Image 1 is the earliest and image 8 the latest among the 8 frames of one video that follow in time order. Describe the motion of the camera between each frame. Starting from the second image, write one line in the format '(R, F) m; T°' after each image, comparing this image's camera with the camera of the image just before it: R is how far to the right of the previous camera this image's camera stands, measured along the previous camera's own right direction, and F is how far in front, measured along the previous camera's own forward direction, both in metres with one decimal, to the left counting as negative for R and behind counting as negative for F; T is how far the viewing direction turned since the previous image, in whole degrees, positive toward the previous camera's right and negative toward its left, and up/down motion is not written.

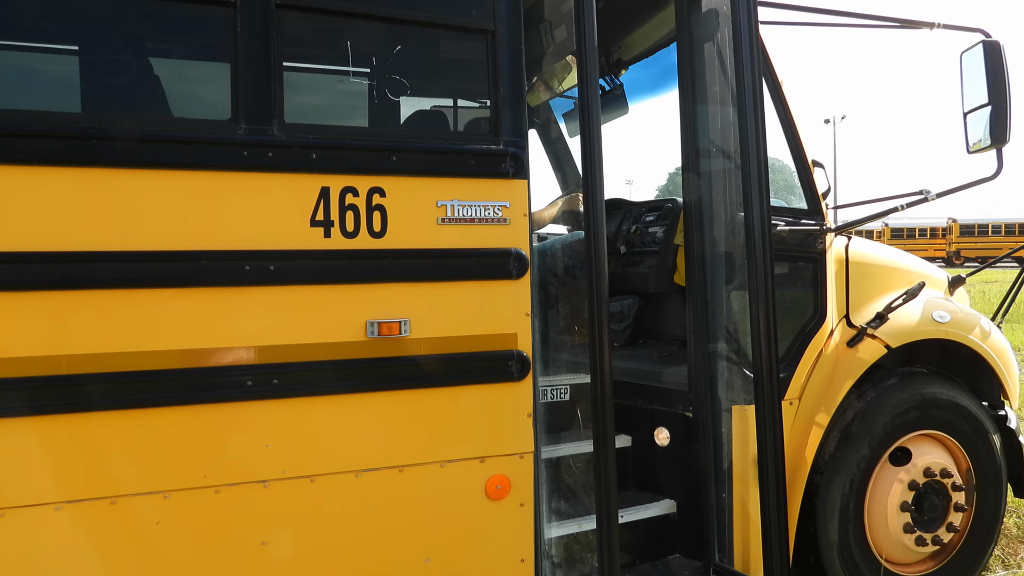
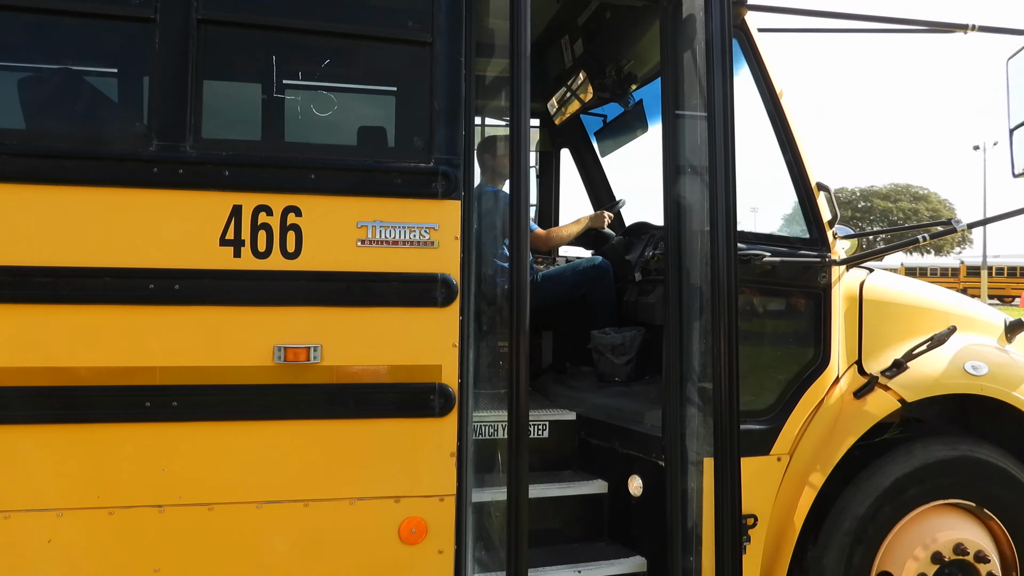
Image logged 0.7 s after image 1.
(+0.5, +0.2) m; -9°
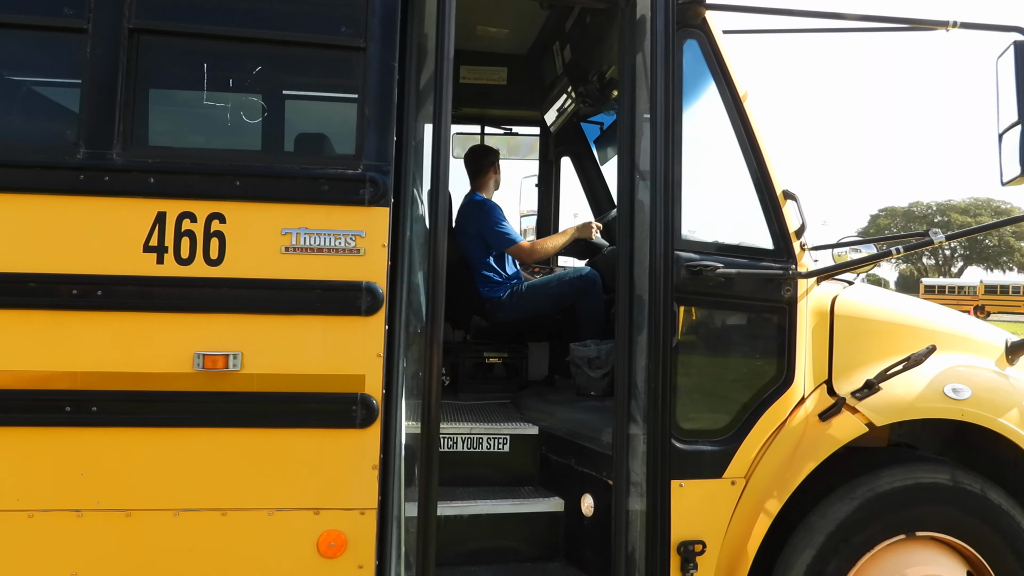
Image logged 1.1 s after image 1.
(+0.4, +0.1) m; -5°
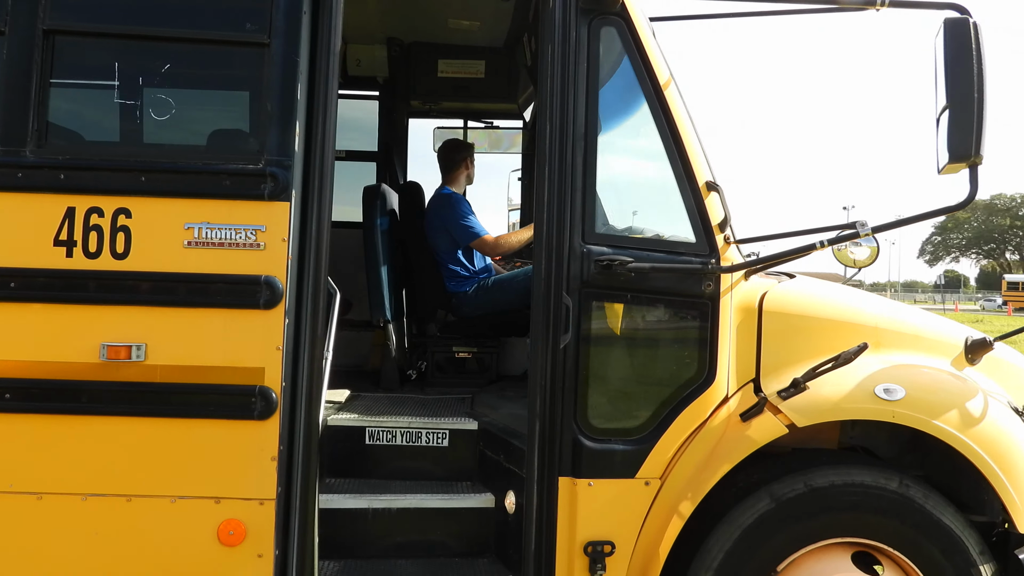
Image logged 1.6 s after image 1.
(+0.4, 0.0) m; -4°
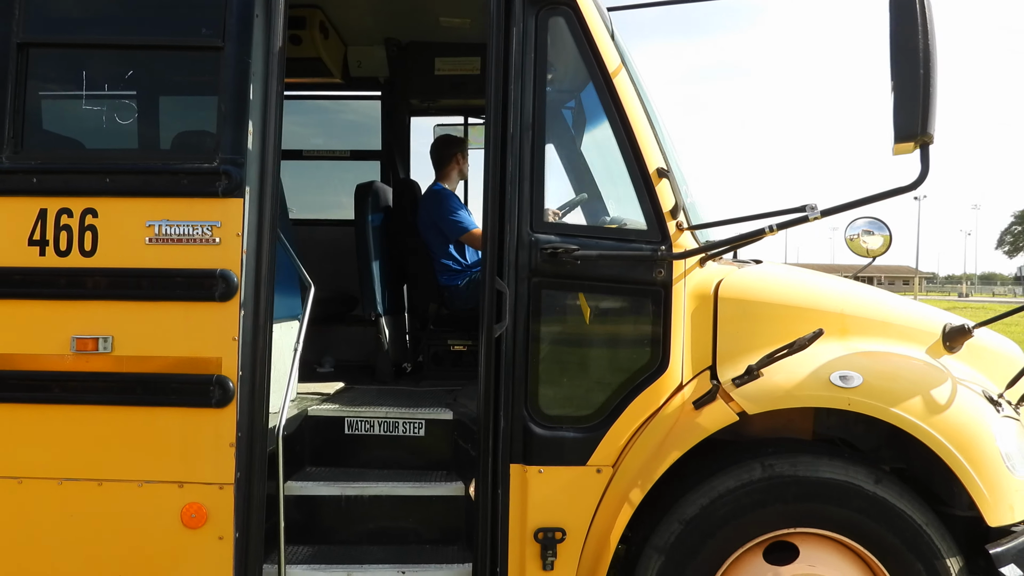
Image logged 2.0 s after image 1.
(+0.3, 0.0) m; -4°
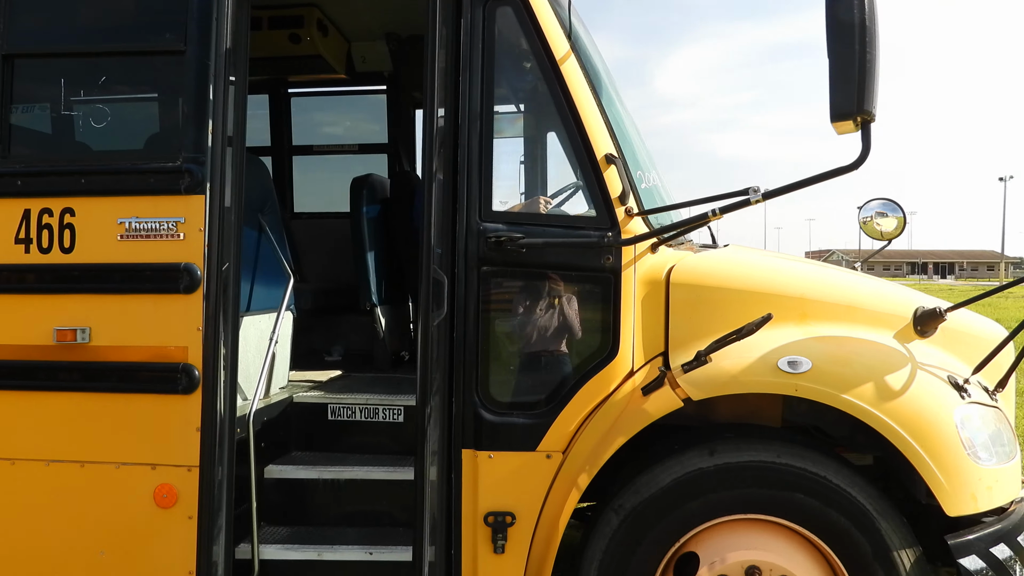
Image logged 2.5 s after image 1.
(+0.3, 0.0) m; -5°
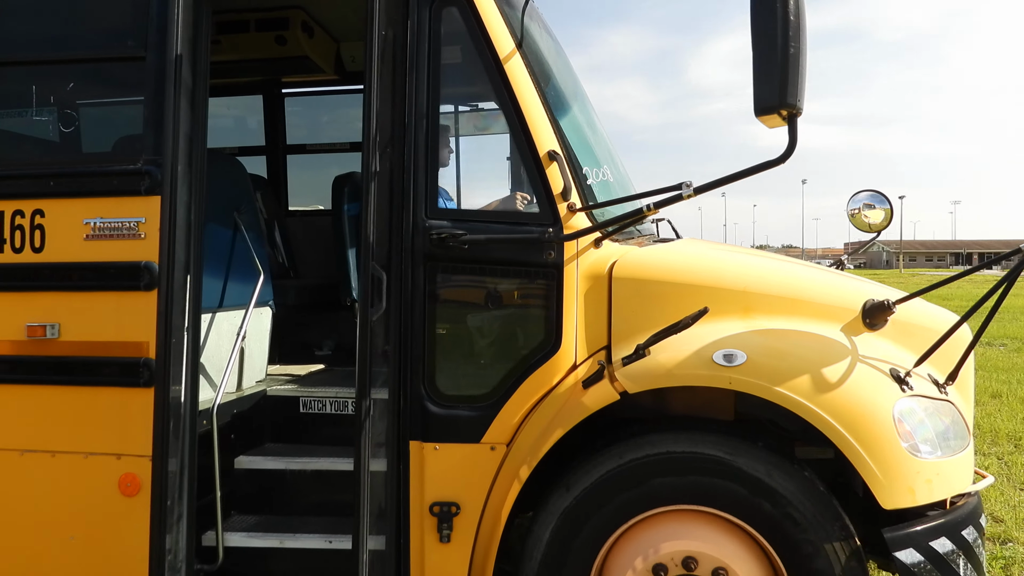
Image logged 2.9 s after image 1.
(+0.3, 0.0) m; -2°
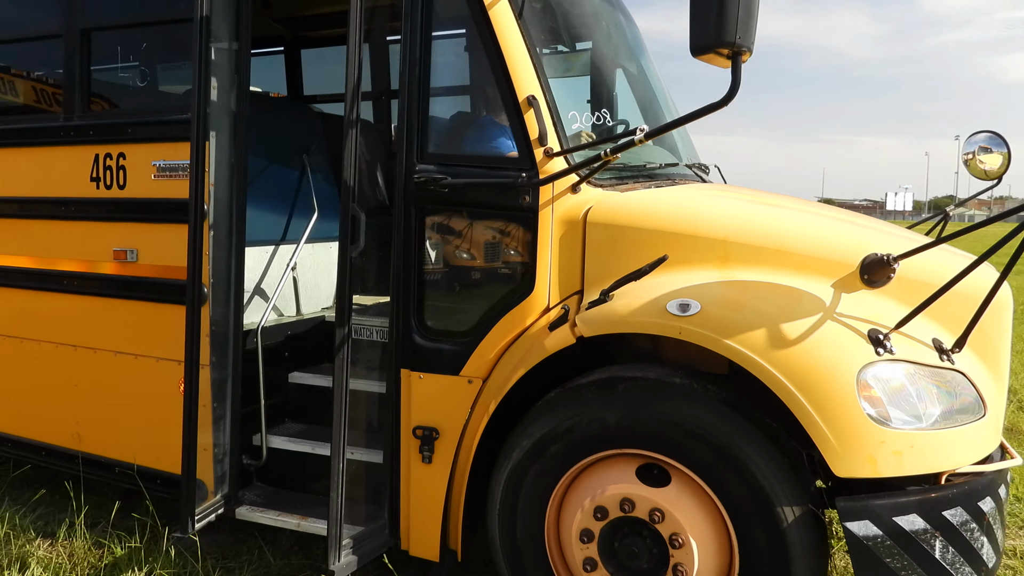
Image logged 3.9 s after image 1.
(+0.6, 0.0) m; -14°
